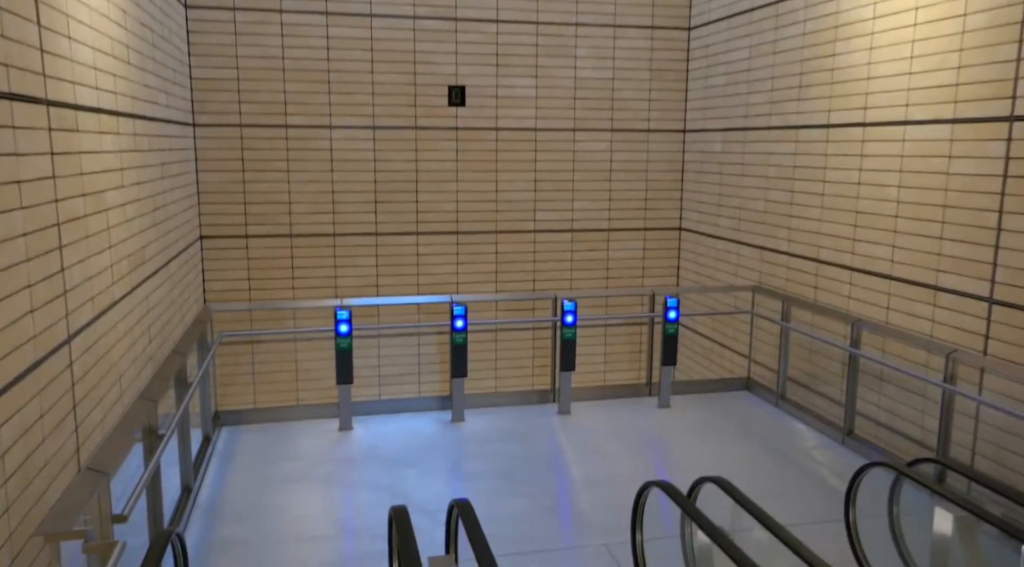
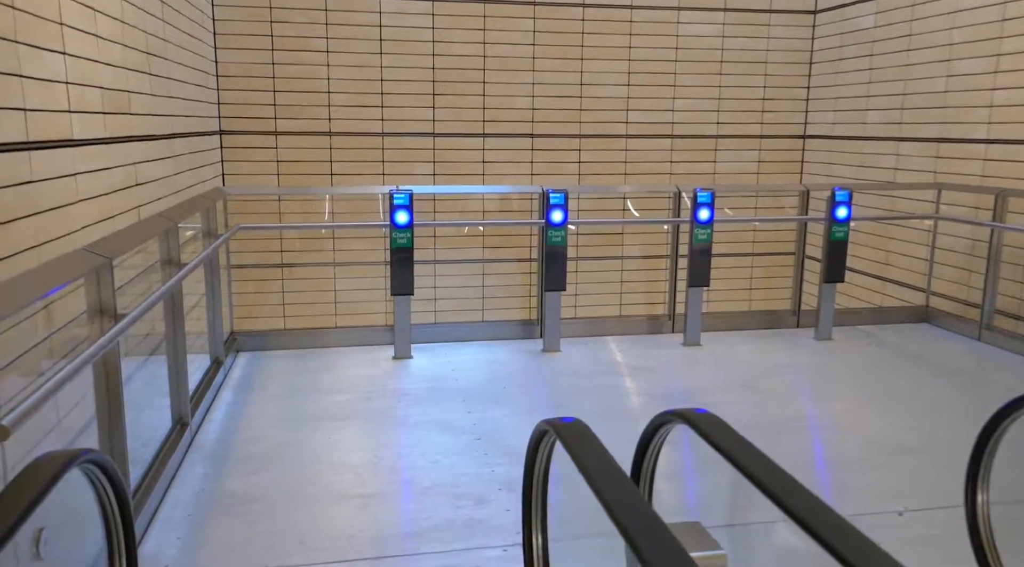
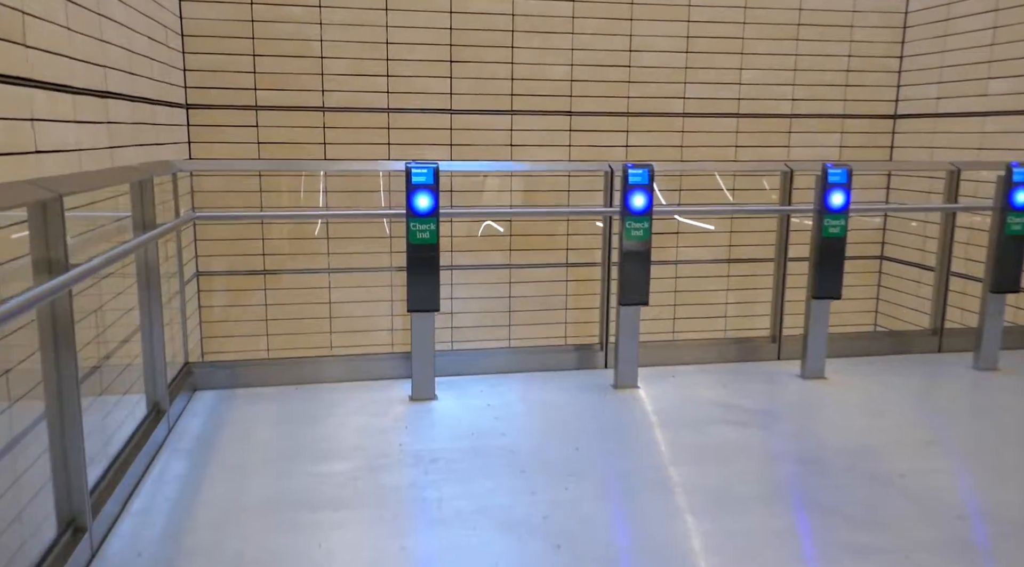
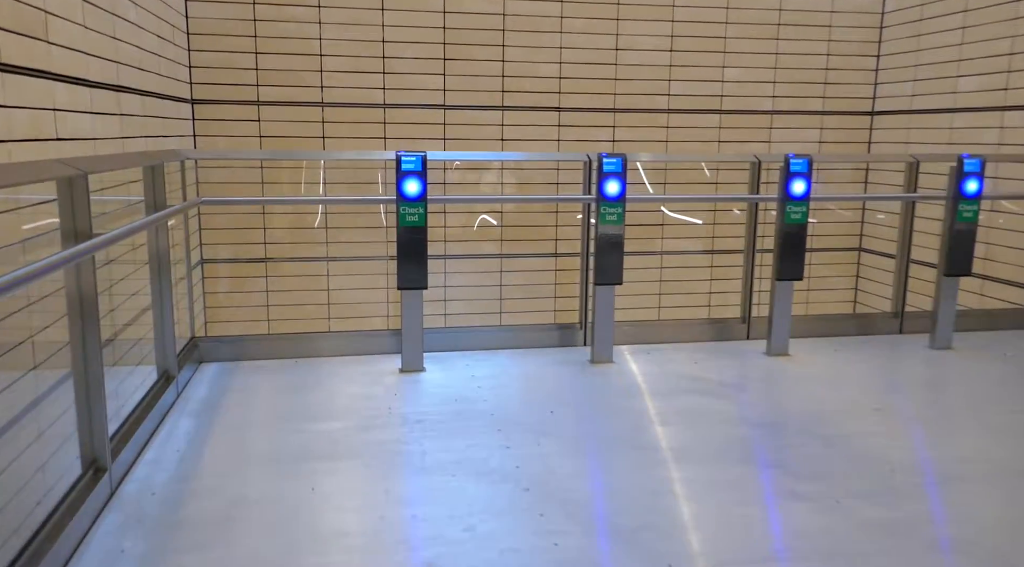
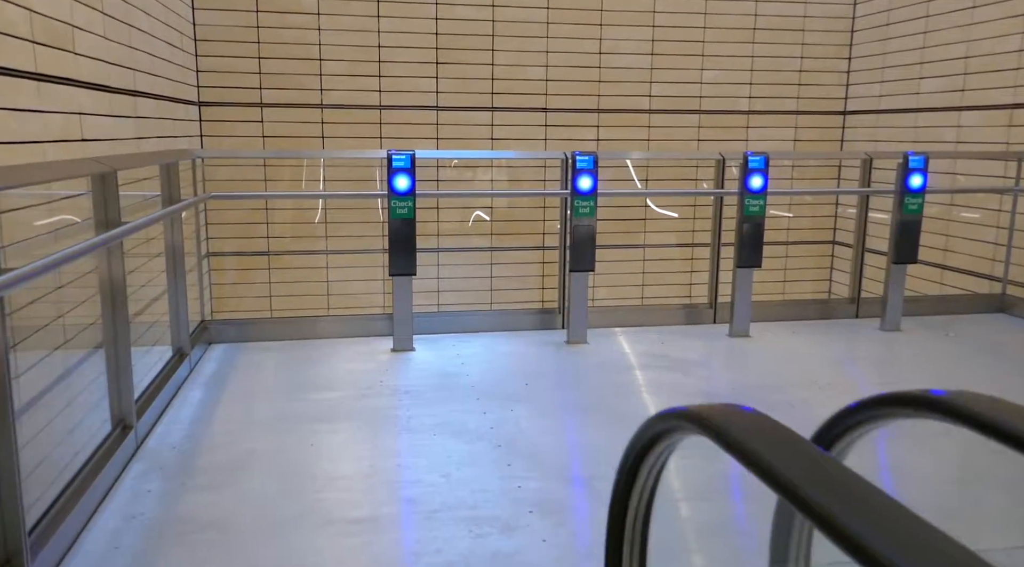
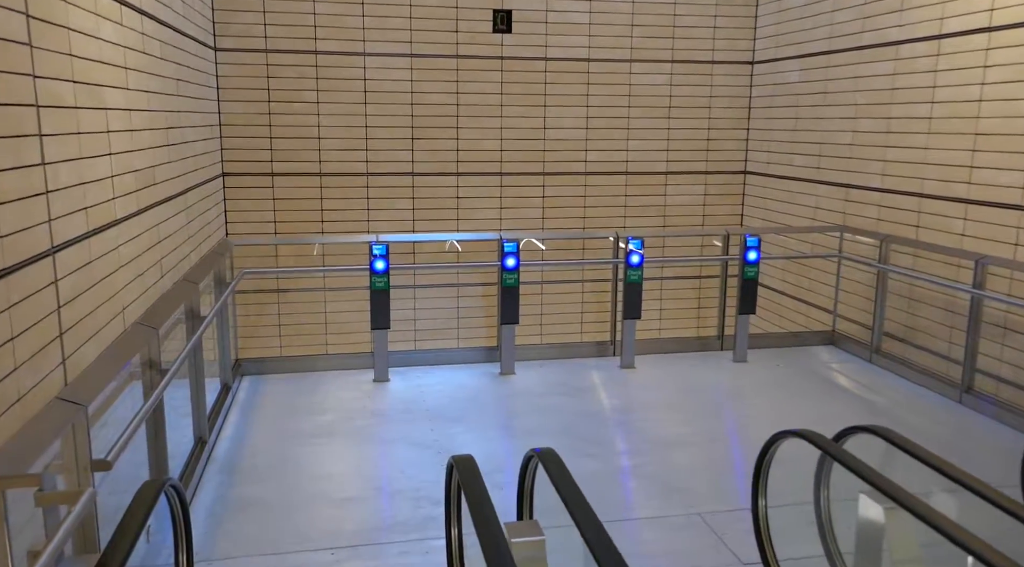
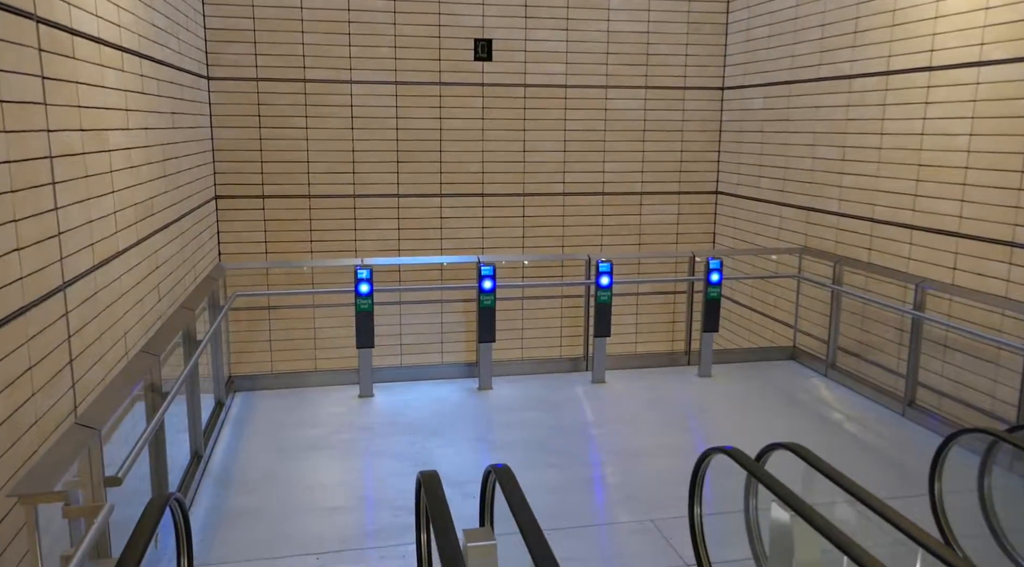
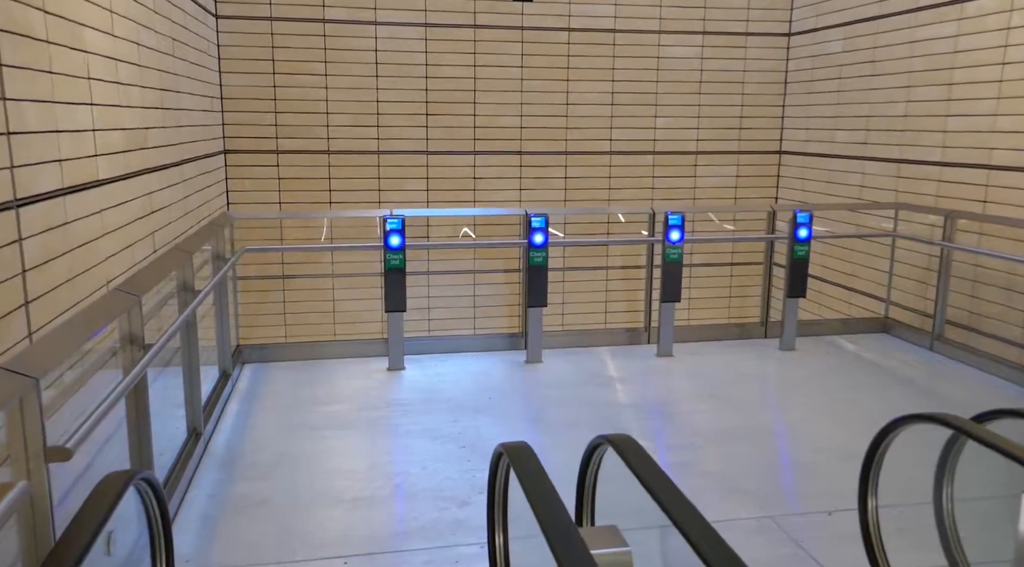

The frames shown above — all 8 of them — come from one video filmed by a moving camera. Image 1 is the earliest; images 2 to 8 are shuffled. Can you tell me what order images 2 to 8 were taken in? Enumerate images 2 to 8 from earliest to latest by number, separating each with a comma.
7, 6, 8, 2, 5, 4, 3
